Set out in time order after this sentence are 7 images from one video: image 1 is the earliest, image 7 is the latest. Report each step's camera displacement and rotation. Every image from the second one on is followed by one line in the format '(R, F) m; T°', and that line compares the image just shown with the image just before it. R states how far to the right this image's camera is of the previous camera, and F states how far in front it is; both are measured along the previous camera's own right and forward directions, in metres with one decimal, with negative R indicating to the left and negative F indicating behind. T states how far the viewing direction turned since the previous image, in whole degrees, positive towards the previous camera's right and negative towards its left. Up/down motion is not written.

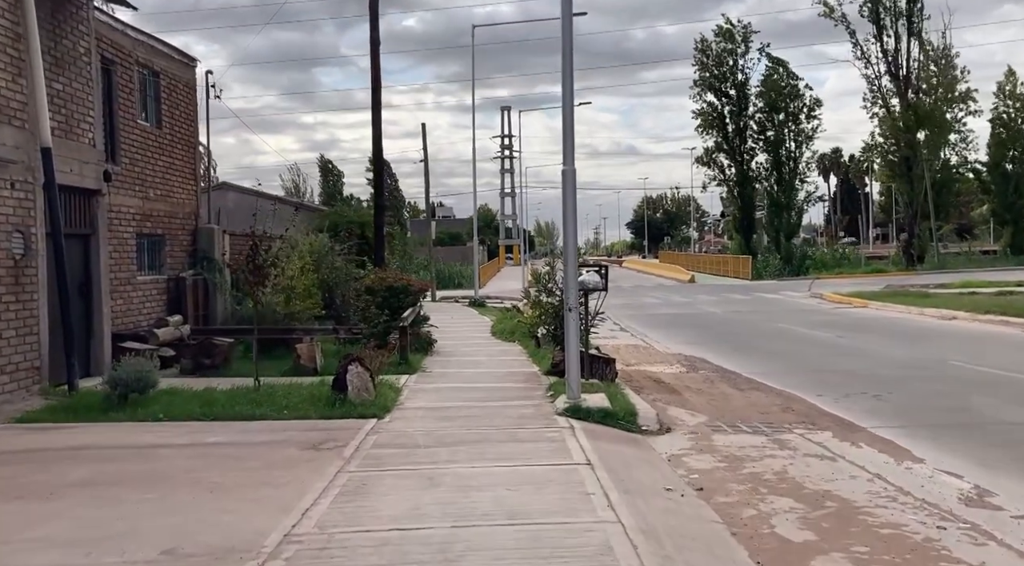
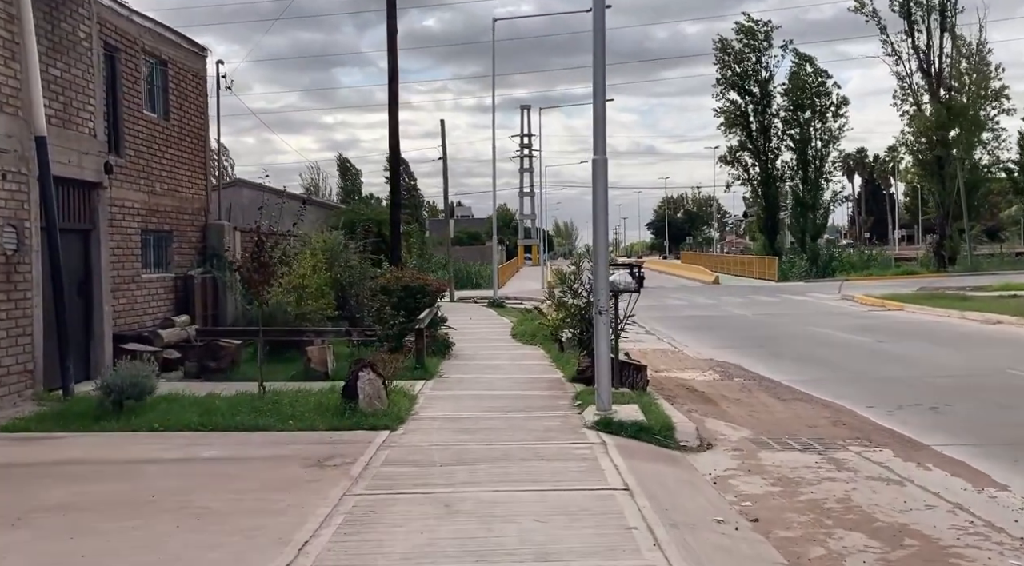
(-0.1, +0.8) m; -1°
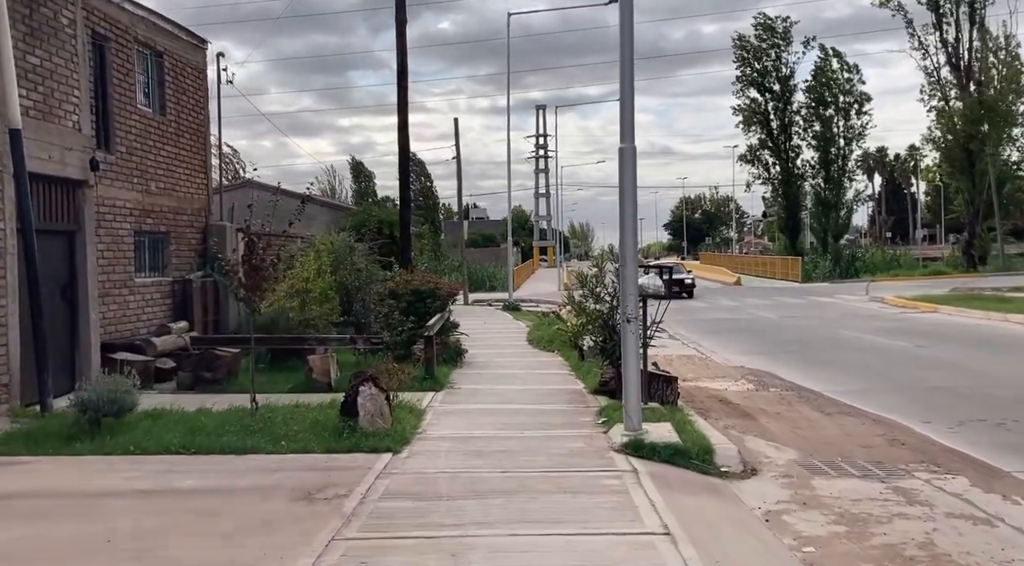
(0.0, +1.0) m; -1°
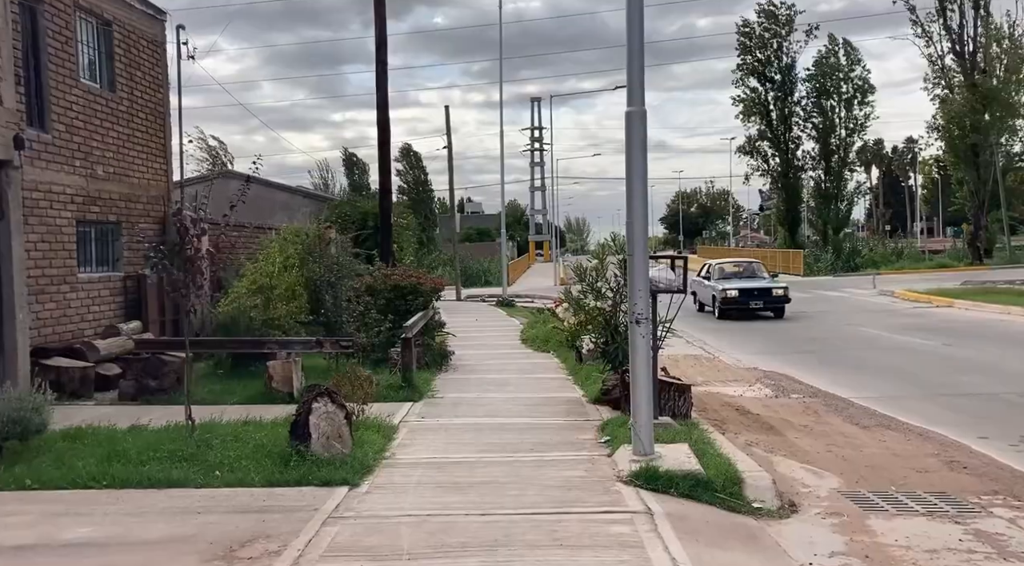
(+0.1, +1.4) m; 0°
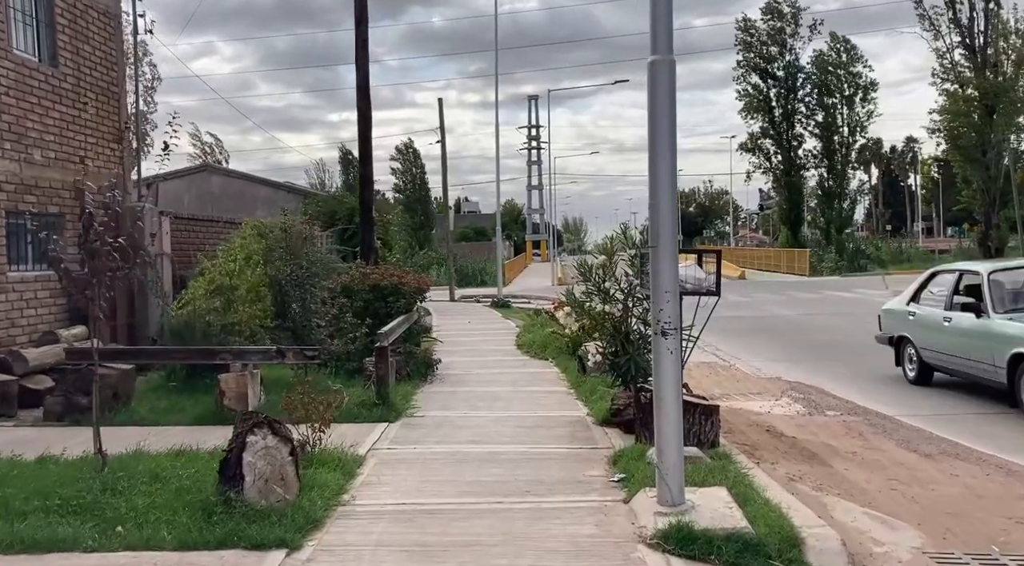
(0.0, +1.5) m; 0°
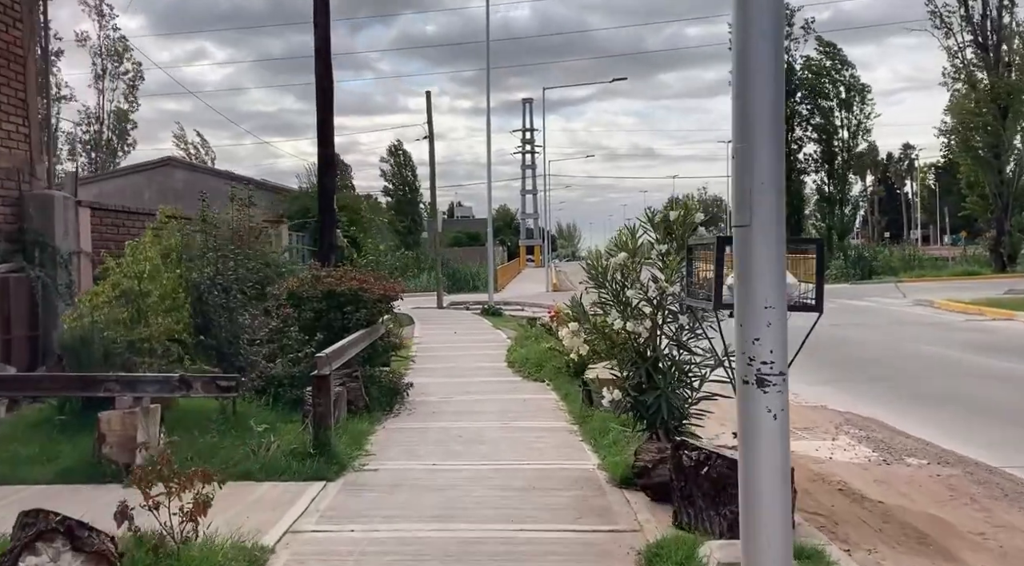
(+0.1, +2.3) m; 0°
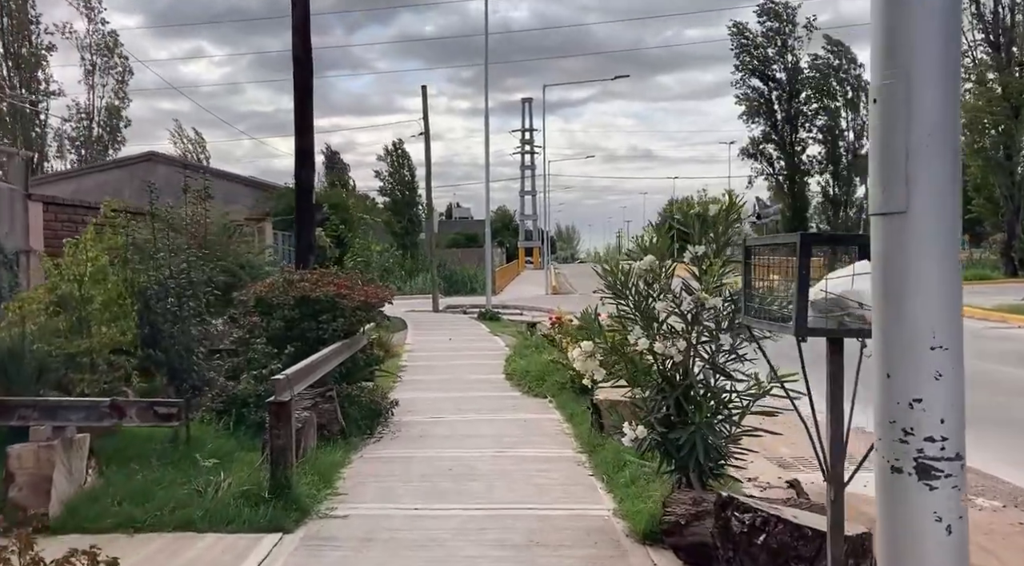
(0.0, +1.1) m; 0°
